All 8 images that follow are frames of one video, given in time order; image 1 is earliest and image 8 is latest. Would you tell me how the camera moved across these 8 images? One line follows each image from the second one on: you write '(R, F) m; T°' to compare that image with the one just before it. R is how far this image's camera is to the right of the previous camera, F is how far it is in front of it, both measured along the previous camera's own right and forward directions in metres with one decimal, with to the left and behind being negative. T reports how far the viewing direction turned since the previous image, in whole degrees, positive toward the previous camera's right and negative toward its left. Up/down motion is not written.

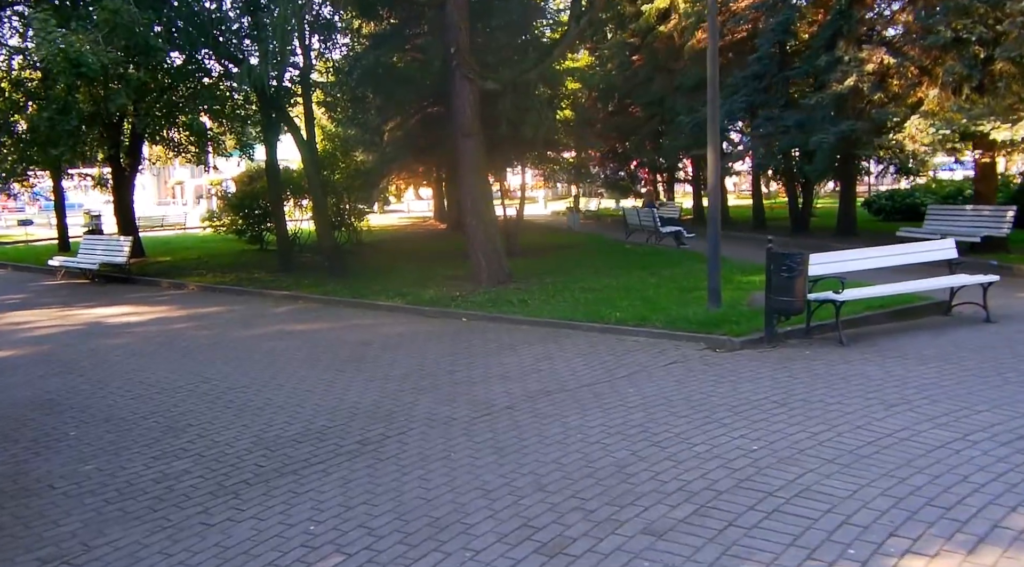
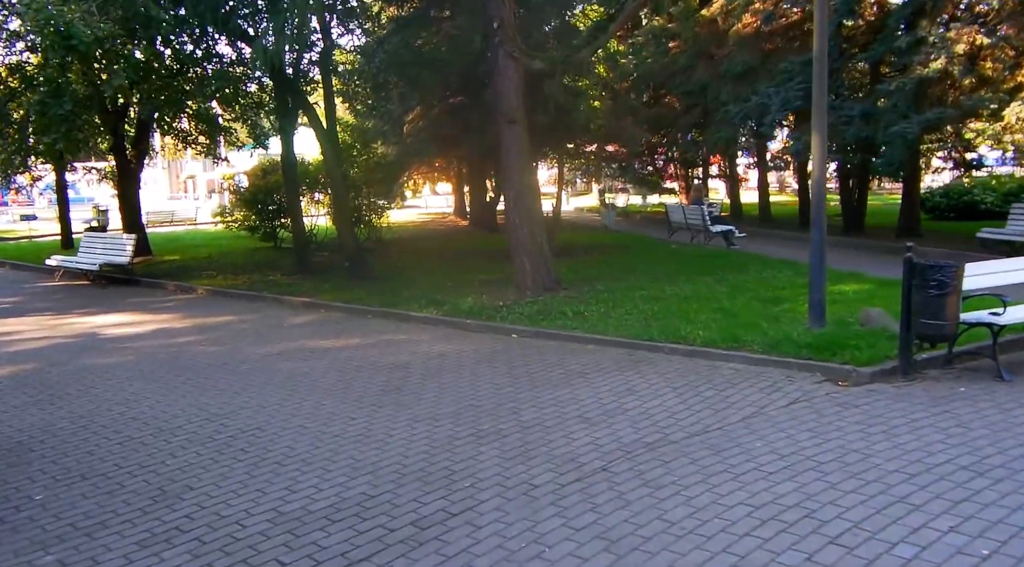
(-0.5, +1.6) m; -1°
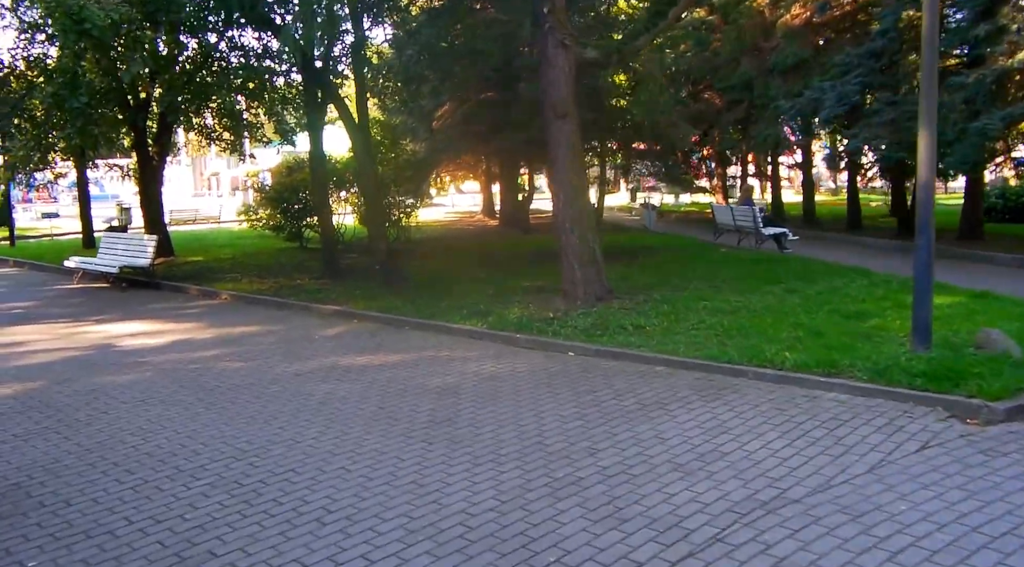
(-0.3, +0.9) m; -1°
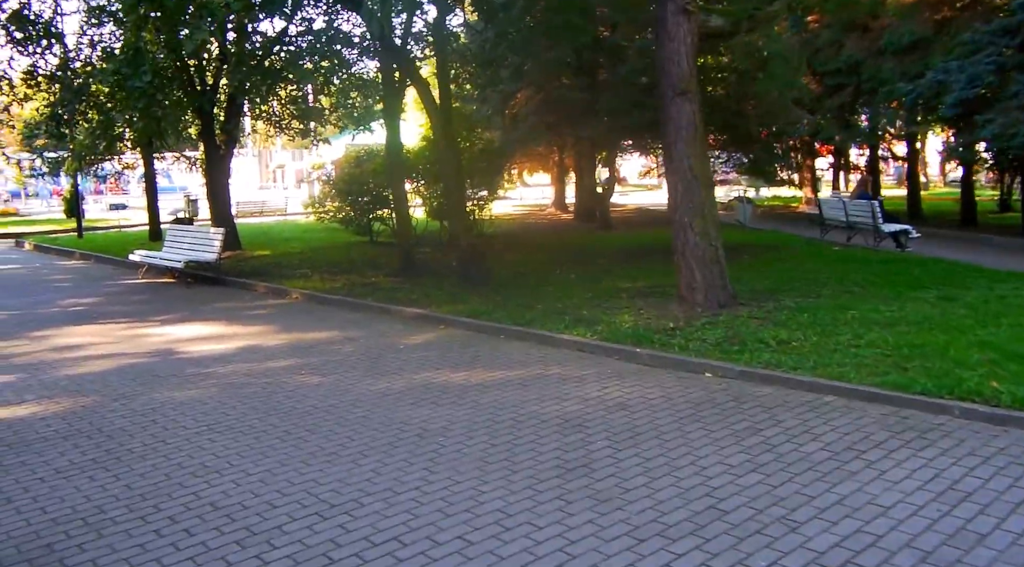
(-0.5, +1.3) m; -4°
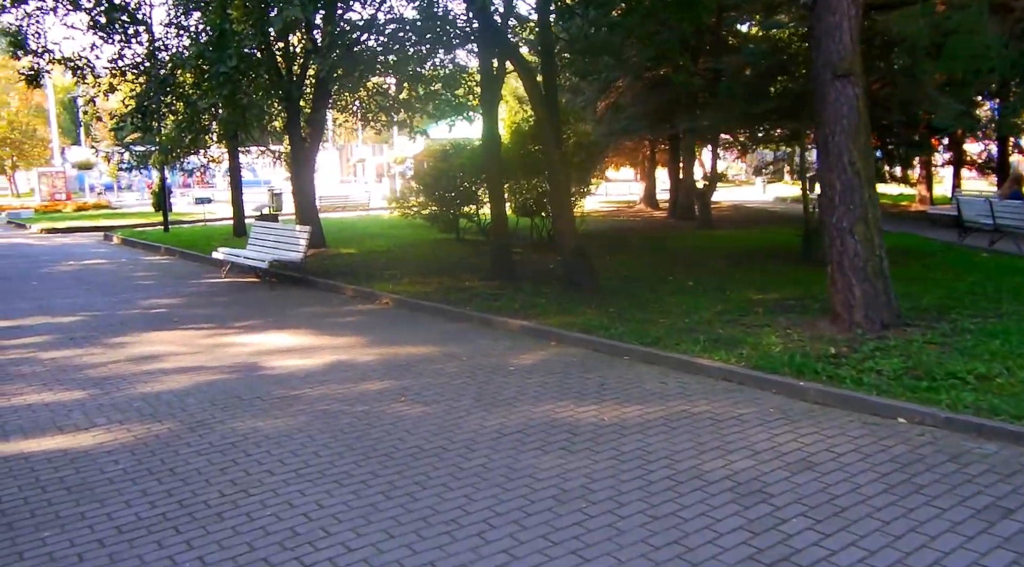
(-0.5, +1.2) m; -5°
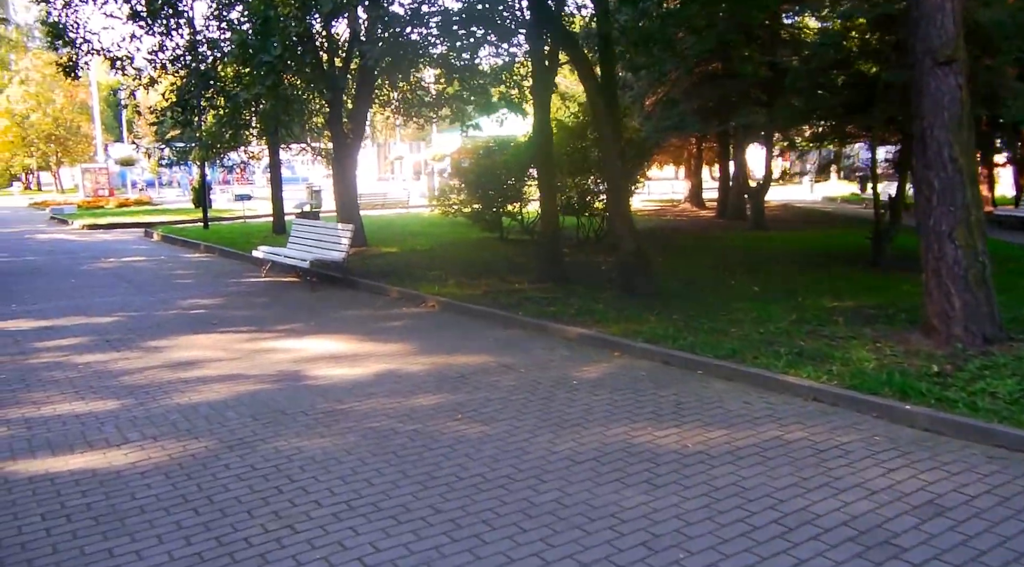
(-0.2, +0.6) m; -2°
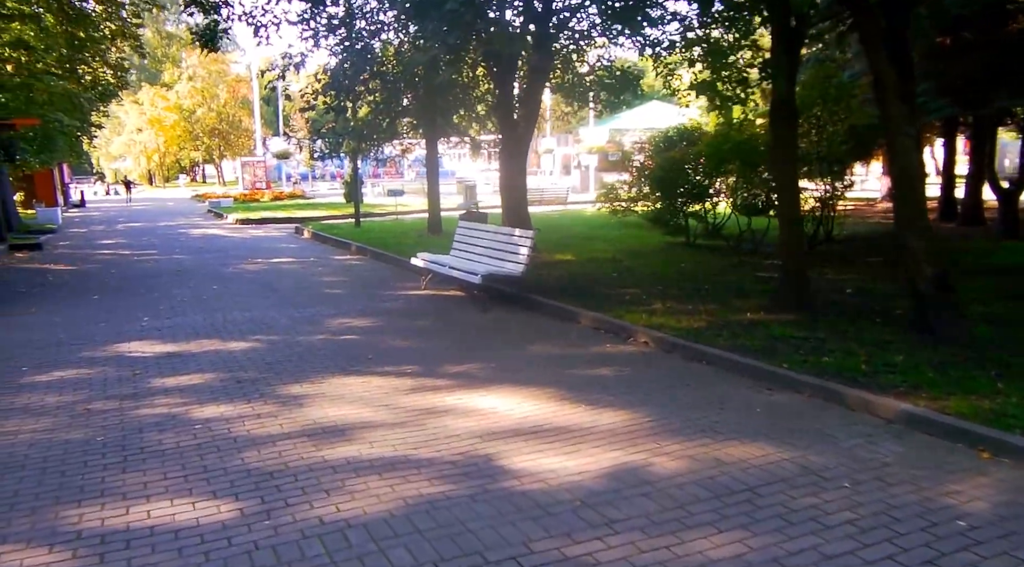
(-1.0, +2.6) m; -9°
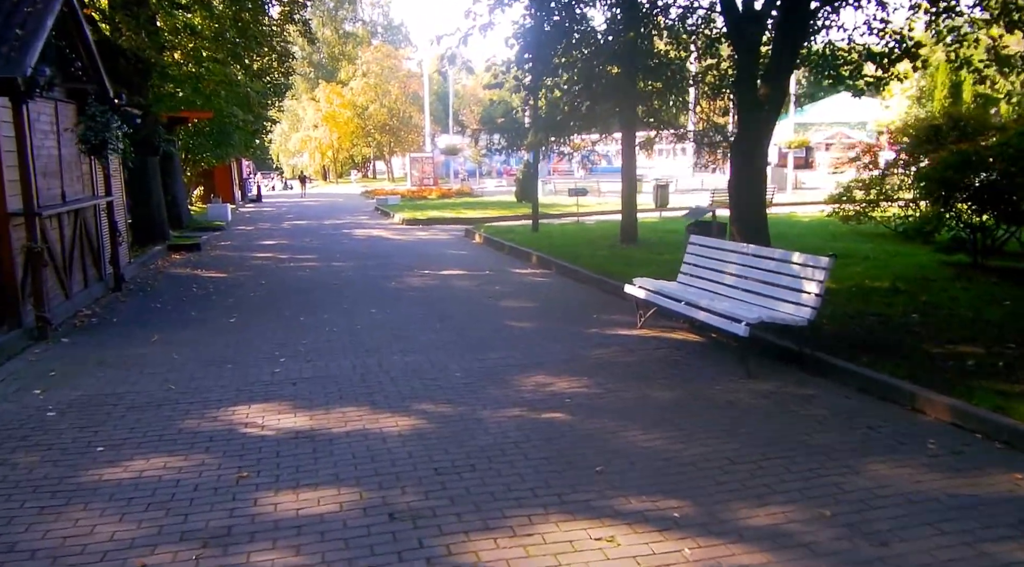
(-1.0, +3.4) m; -10°
